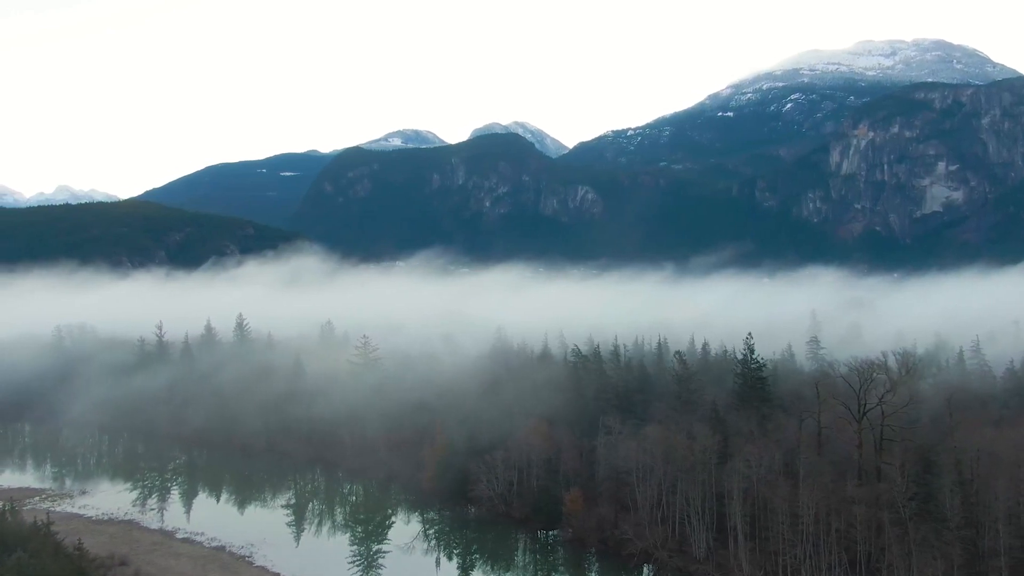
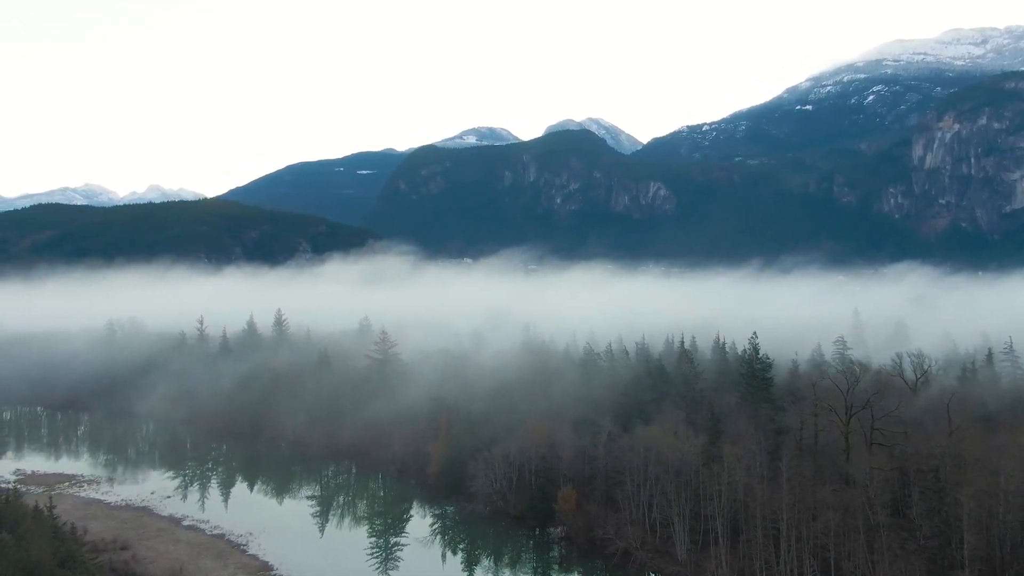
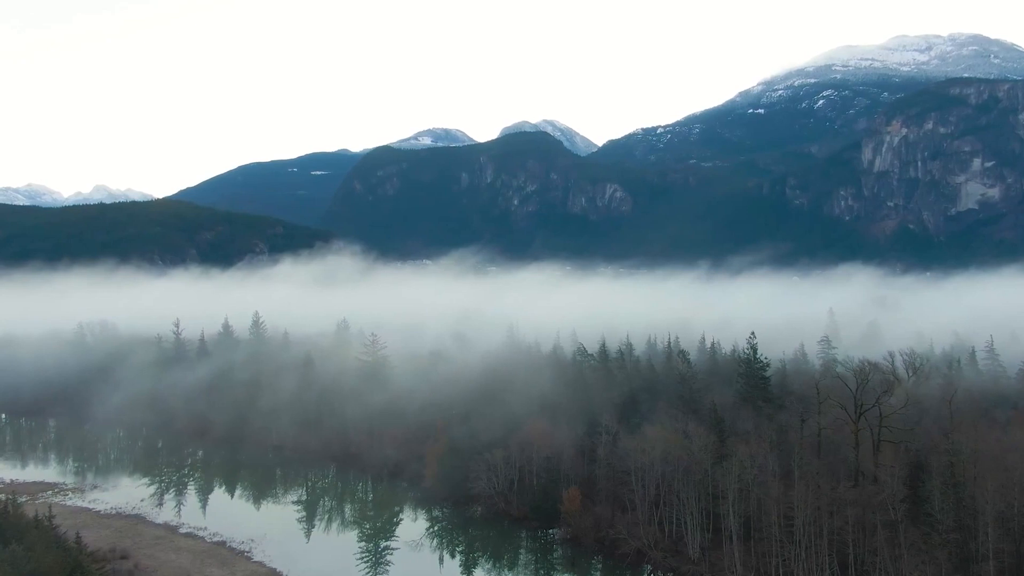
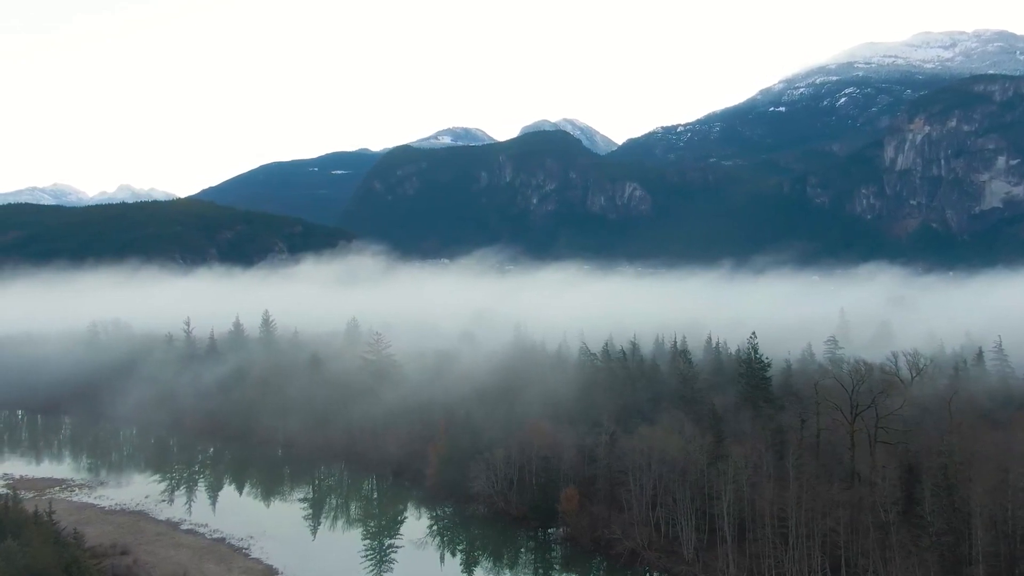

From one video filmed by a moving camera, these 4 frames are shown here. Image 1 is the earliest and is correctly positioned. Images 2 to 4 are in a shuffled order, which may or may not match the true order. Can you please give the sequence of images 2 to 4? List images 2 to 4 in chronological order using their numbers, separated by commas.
3, 4, 2
